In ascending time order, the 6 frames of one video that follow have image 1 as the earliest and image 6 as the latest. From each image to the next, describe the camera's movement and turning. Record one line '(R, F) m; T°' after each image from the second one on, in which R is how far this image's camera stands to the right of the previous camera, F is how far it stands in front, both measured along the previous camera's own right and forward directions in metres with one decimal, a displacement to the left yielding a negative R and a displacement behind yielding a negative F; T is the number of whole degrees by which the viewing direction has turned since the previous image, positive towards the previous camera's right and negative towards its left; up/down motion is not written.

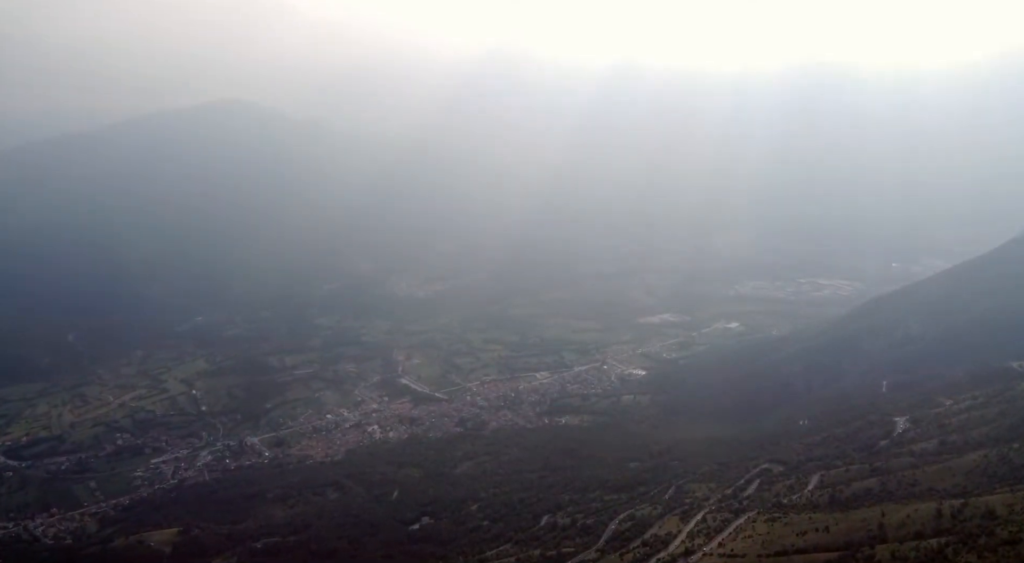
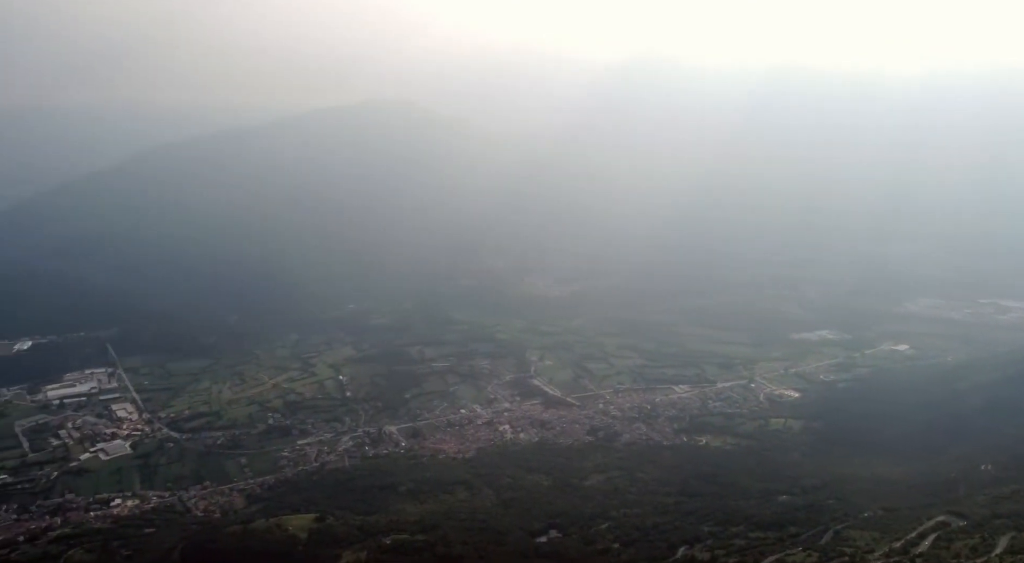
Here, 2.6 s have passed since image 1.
(+0.1, +2.7) m; -8°
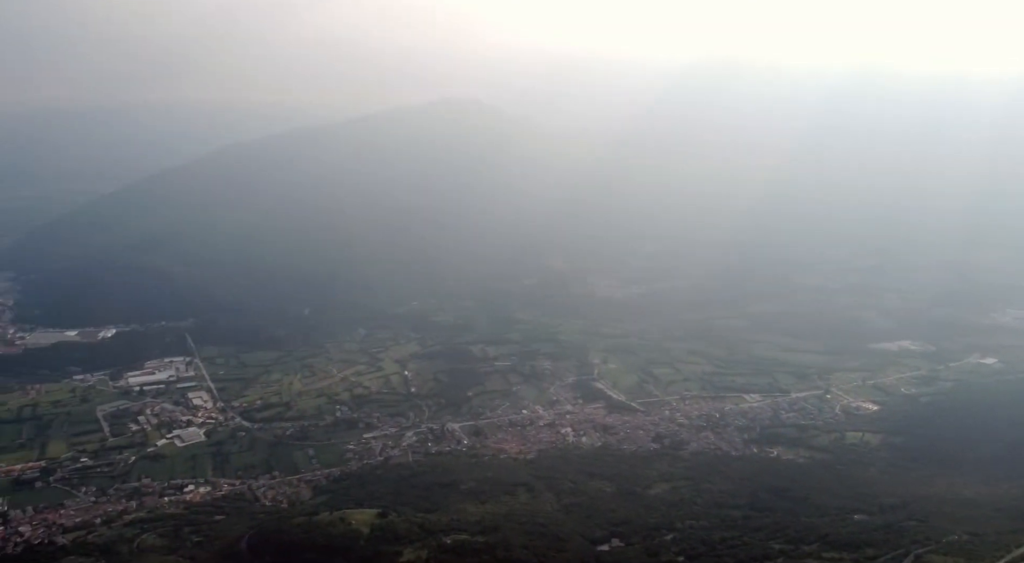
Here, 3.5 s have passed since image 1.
(+0.1, +1.1) m; -4°
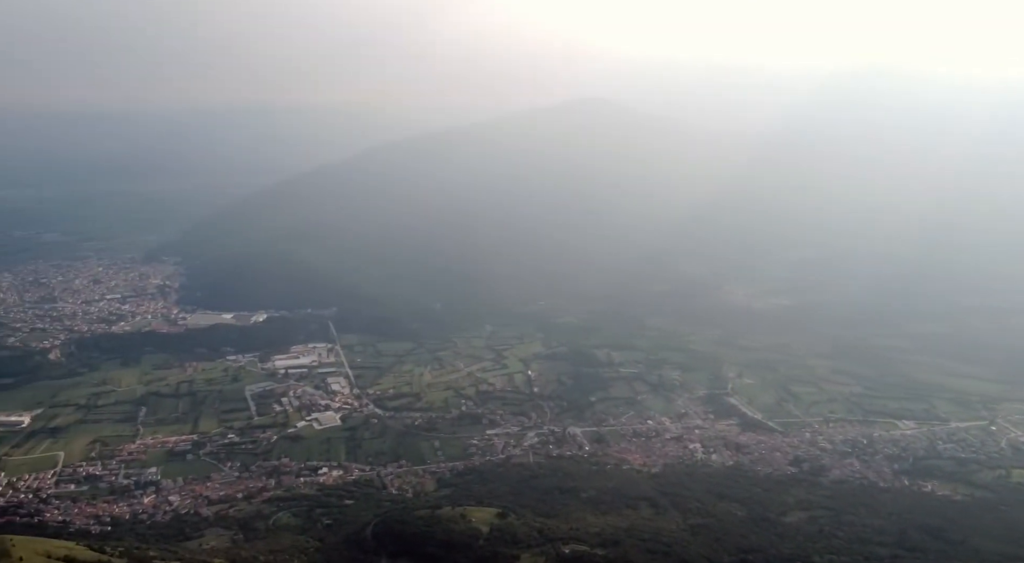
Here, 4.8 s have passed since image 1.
(-0.1, +1.9) m; -7°
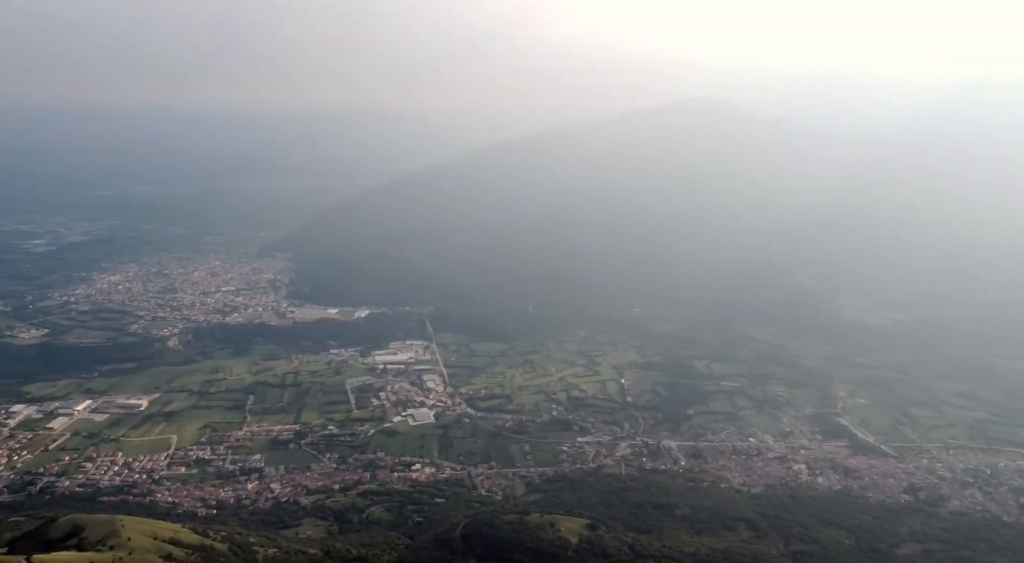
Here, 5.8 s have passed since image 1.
(-0.1, +1.8) m; -5°
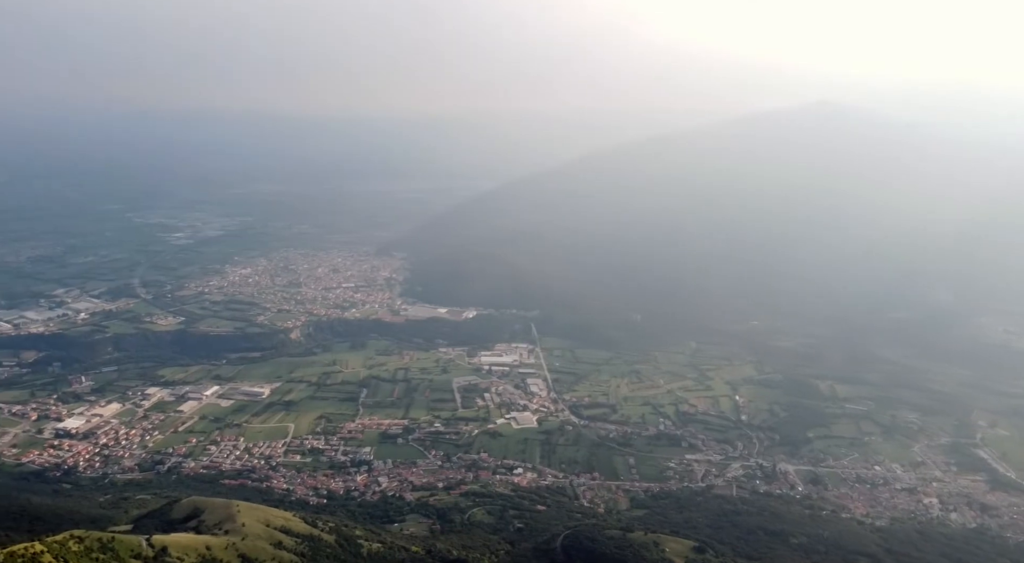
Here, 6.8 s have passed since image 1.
(-0.1, +2.0) m; -6°
